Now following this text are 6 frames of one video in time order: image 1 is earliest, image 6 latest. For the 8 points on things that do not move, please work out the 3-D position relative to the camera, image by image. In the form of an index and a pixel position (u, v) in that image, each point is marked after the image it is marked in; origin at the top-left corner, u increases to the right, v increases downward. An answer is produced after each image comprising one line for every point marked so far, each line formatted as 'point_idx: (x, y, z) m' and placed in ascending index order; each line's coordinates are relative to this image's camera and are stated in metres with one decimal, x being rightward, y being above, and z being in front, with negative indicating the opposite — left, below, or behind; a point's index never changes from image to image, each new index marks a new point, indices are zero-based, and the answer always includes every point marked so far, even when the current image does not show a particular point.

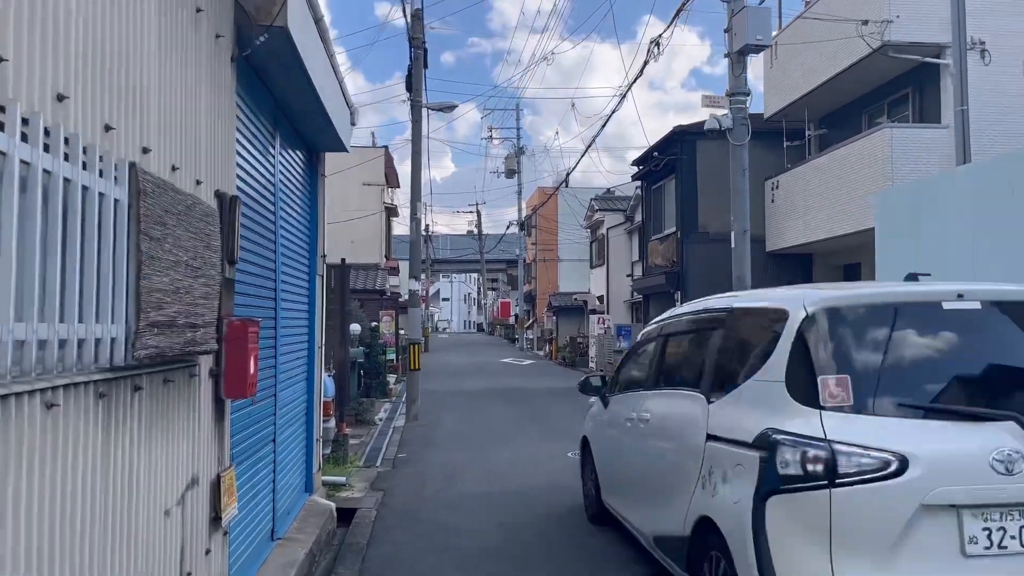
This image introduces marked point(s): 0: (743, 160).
0: (+4.0, +2.2, +13.9) m
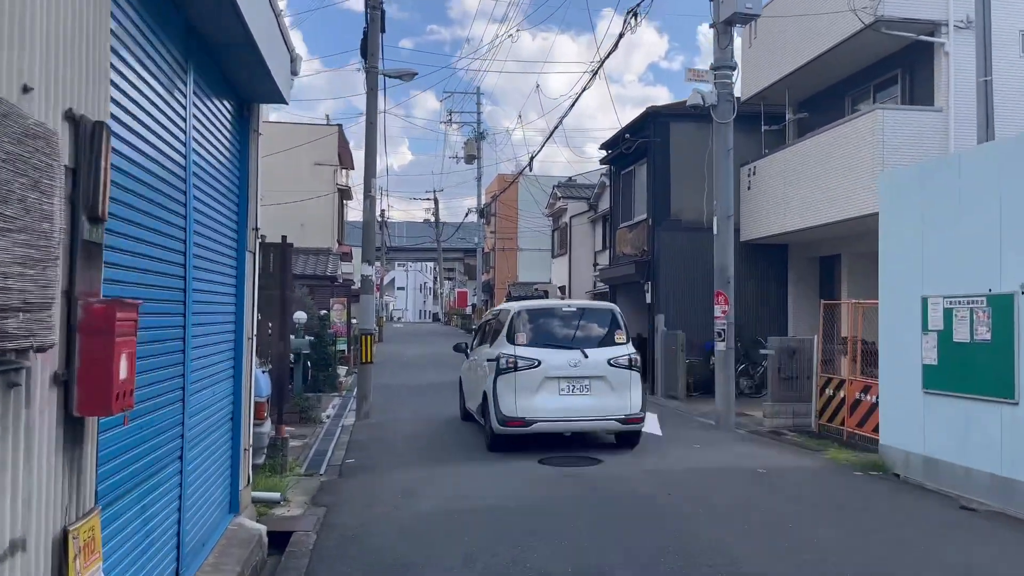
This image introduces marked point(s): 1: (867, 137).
0: (+3.4, +2.4, +12.9) m
1: (+6.0, +2.6, +13.8) m
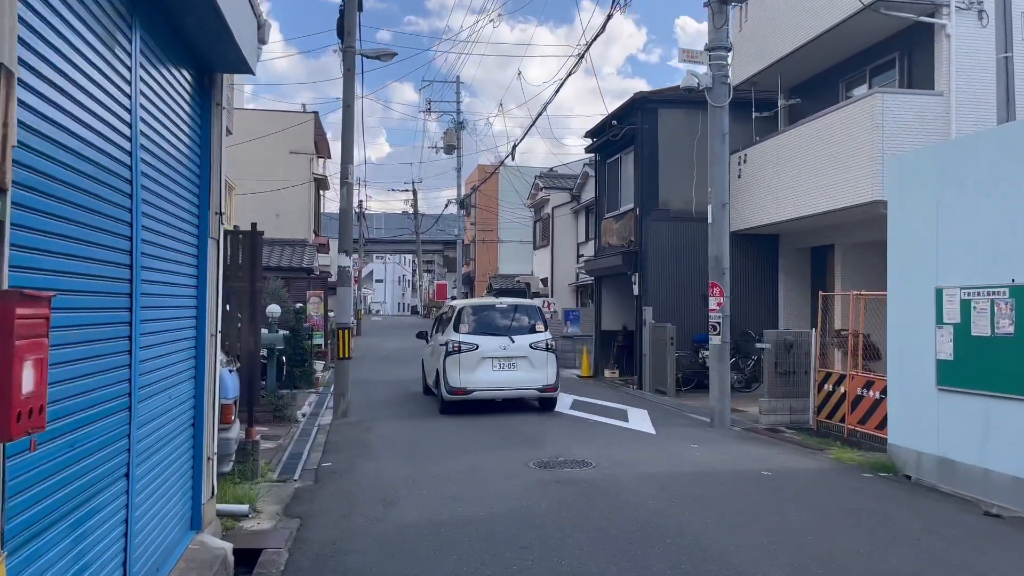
0: (+3.2, +2.5, +12.3) m
1: (+5.8, +2.7, +13.3) m
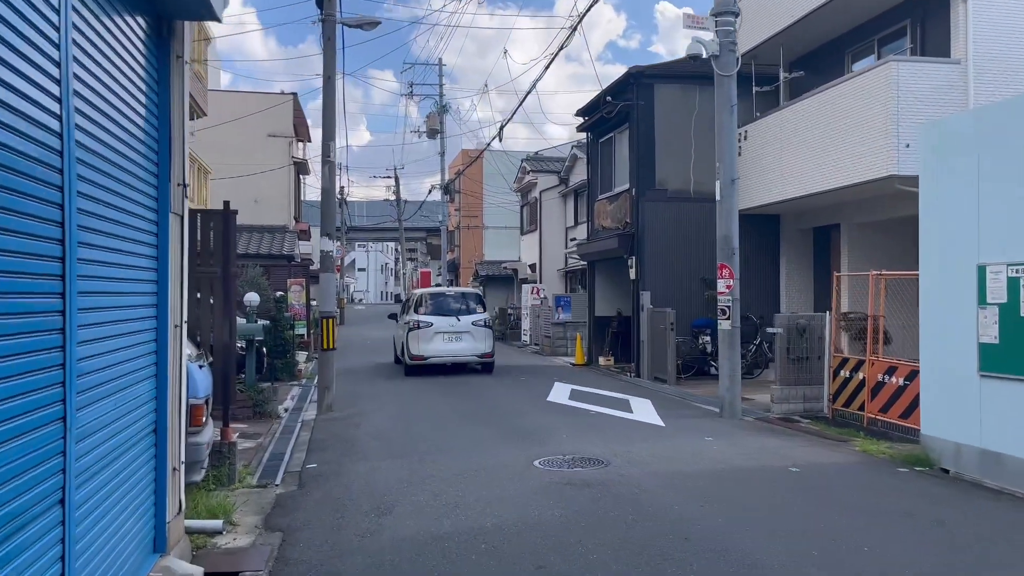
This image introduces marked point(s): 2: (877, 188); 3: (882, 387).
0: (+3.1, +2.7, +11.5) m
1: (+5.6, +3.0, +12.6) m
2: (+6.0, +1.6, +13.4) m
3: (+4.7, -1.3, +10.4) m
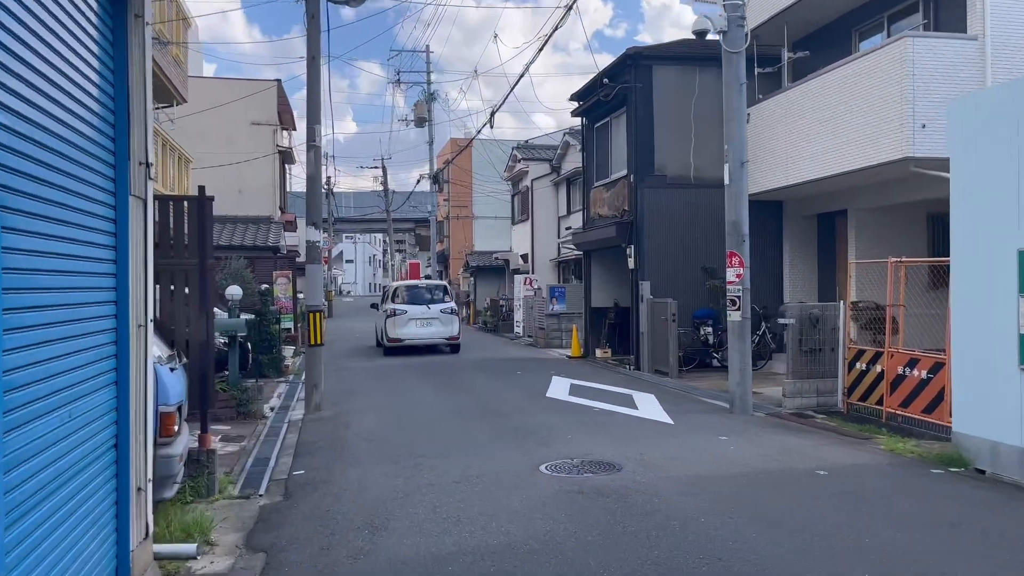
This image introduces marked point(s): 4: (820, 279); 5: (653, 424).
0: (+3.1, +2.9, +10.9) m
1: (+5.6, +3.2, +12.0) m
2: (+5.9, +1.8, +12.9) m
3: (+4.7, -1.1, +9.8) m
4: (+6.4, +0.2, +16.8) m
5: (+1.7, -1.6, +9.8) m
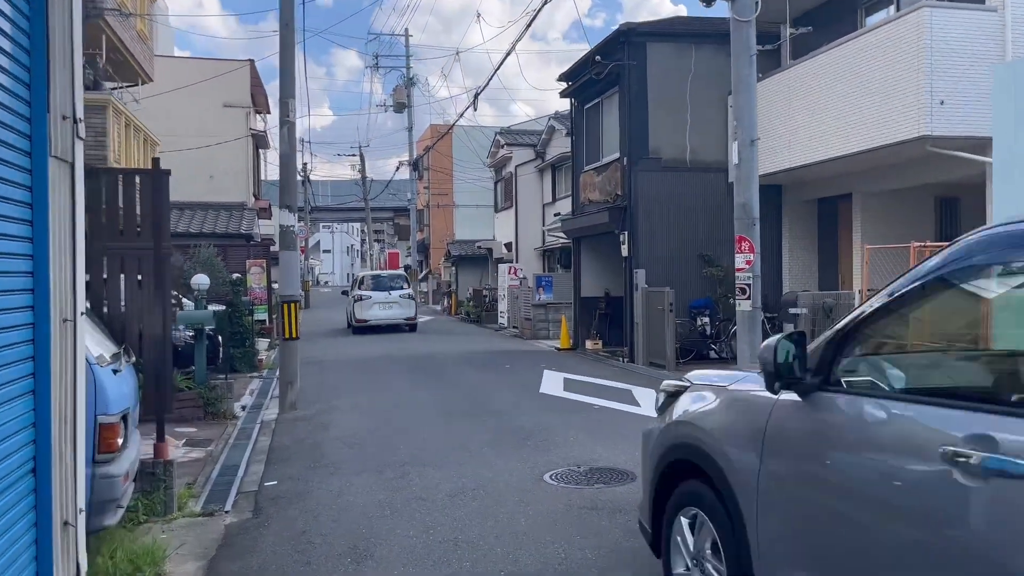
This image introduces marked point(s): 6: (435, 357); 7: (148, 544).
0: (+3.0, +3.1, +10.1) m
1: (+5.4, +3.4, +11.3) m
2: (+5.8, +2.0, +12.2) m
3: (+4.7, -1.0, +9.1) m
4: (+6.1, +0.4, +16.1) m
5: (+1.6, -1.5, +9.0) m
6: (-1.7, -1.5, +17.6) m
7: (-2.2, -1.6, +5.1) m
